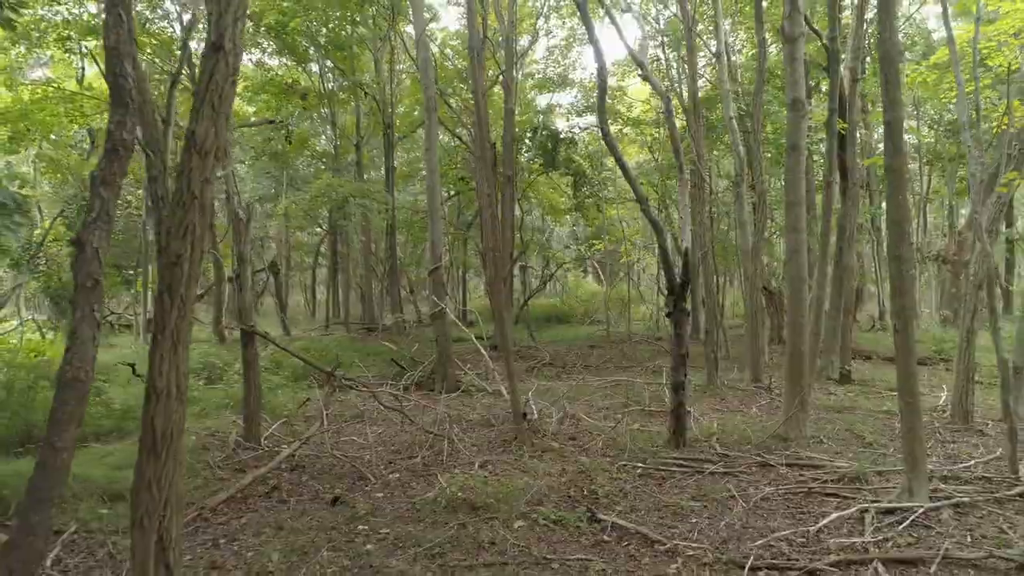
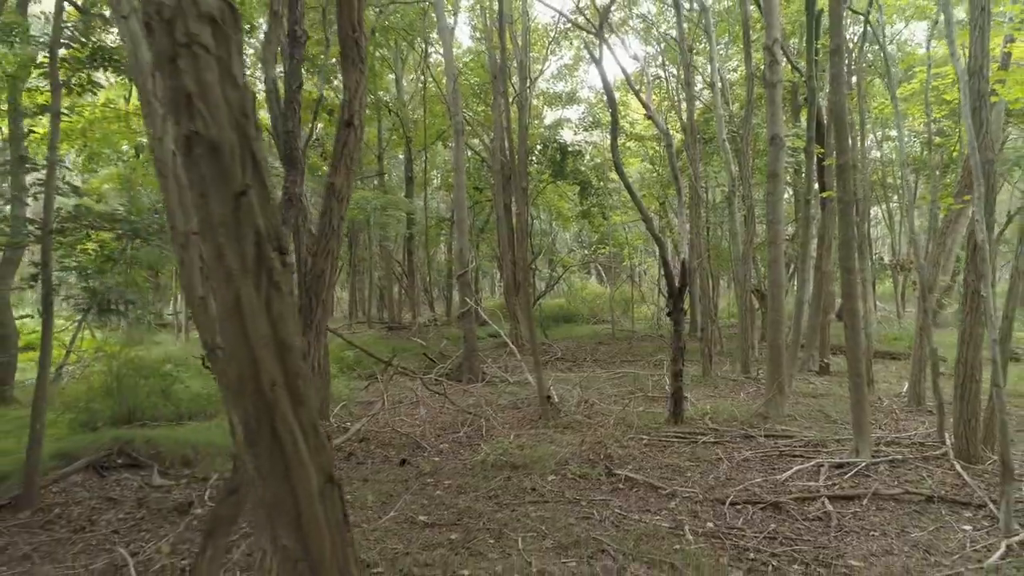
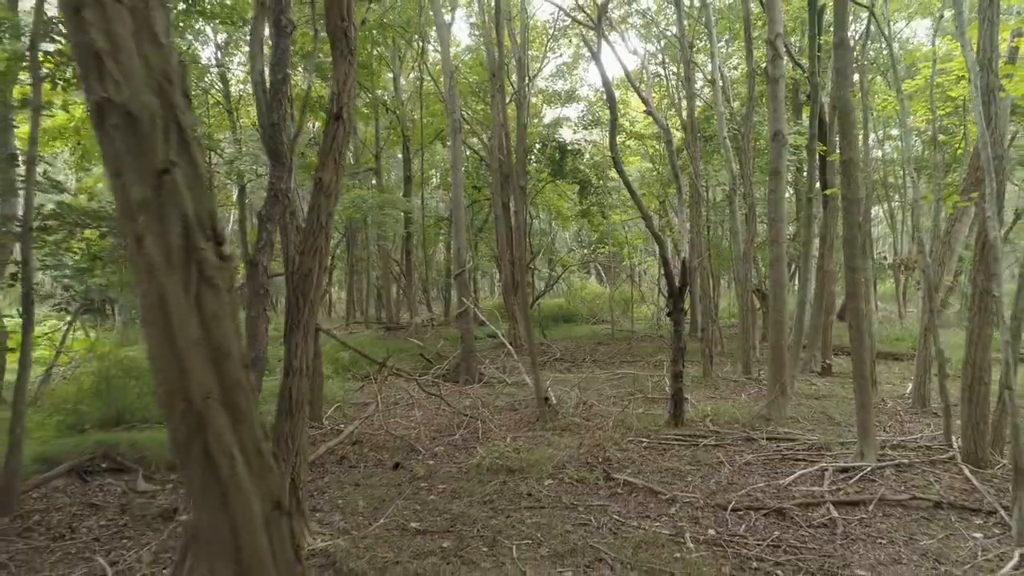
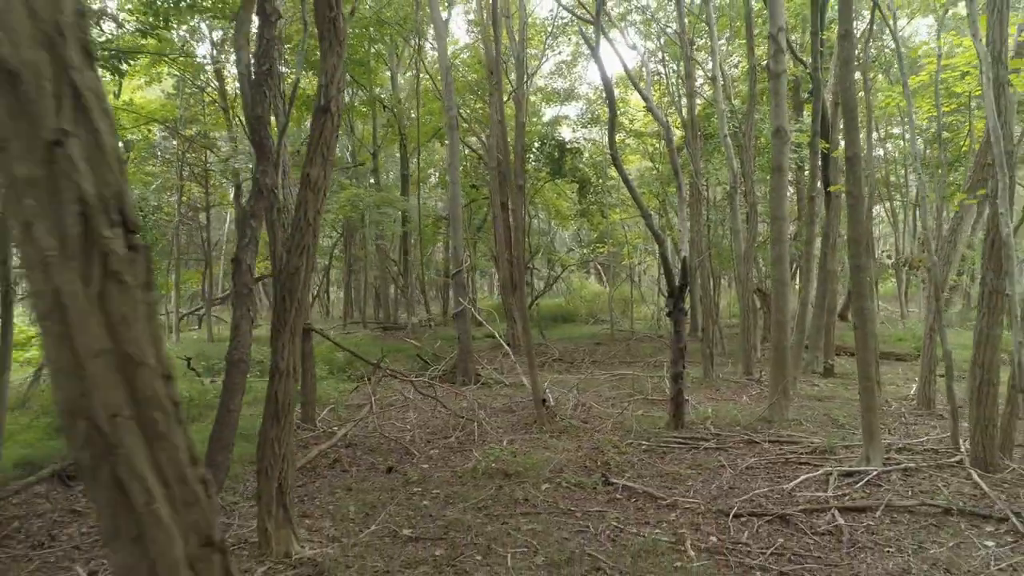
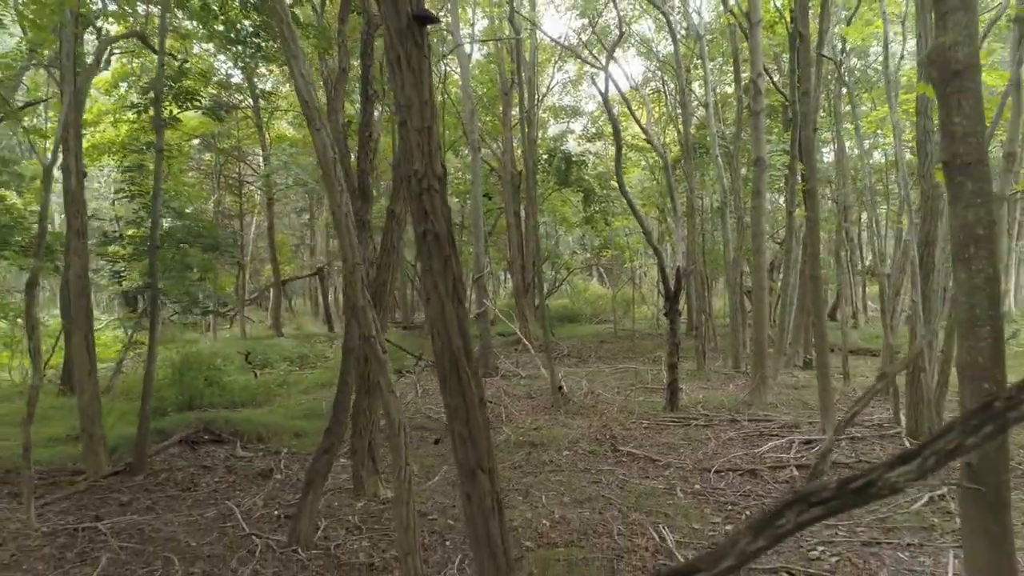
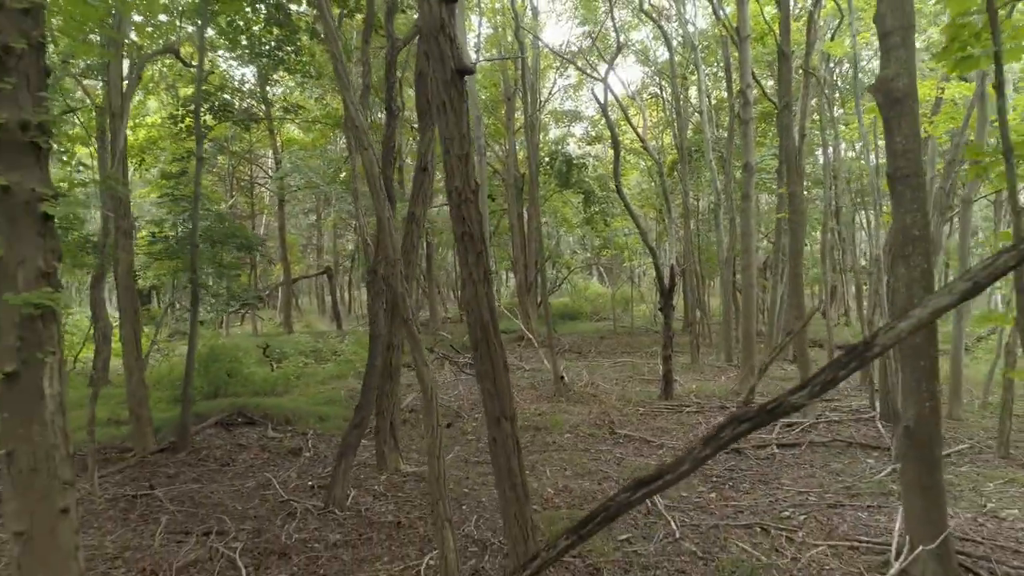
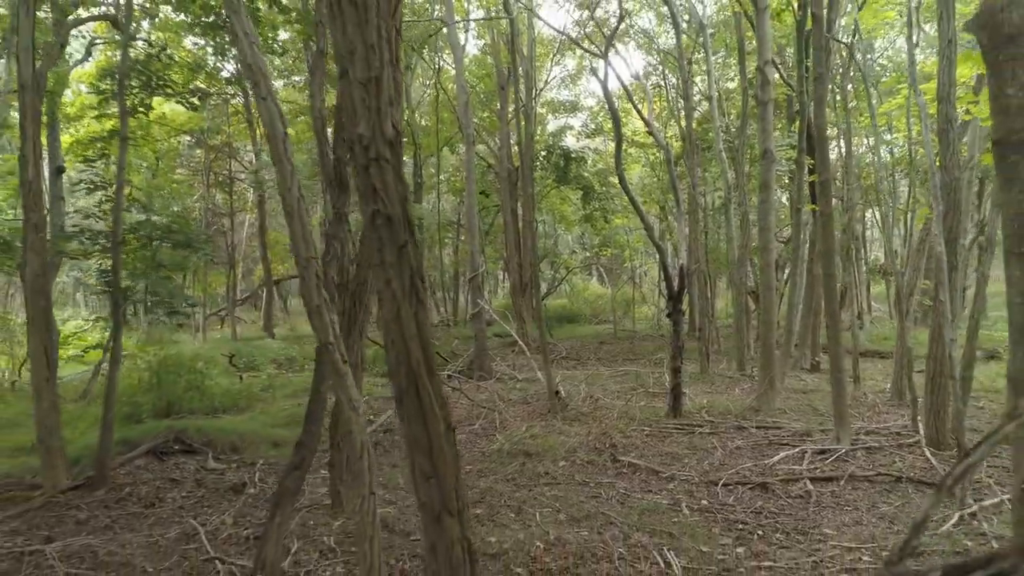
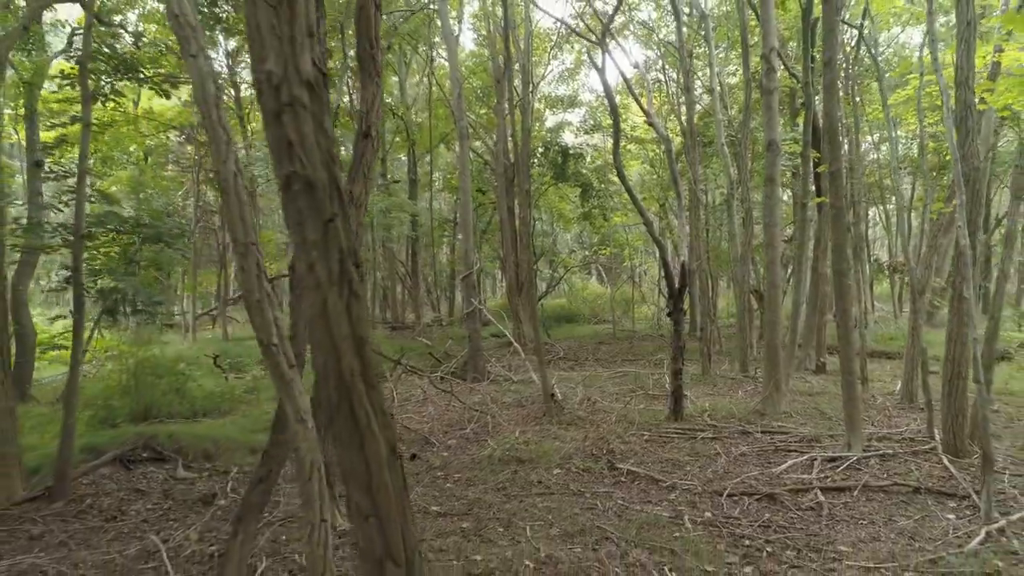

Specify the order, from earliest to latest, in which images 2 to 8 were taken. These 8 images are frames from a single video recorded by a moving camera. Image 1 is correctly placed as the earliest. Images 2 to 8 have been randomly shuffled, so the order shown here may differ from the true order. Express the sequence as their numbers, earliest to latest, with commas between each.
4, 3, 2, 8, 7, 5, 6
